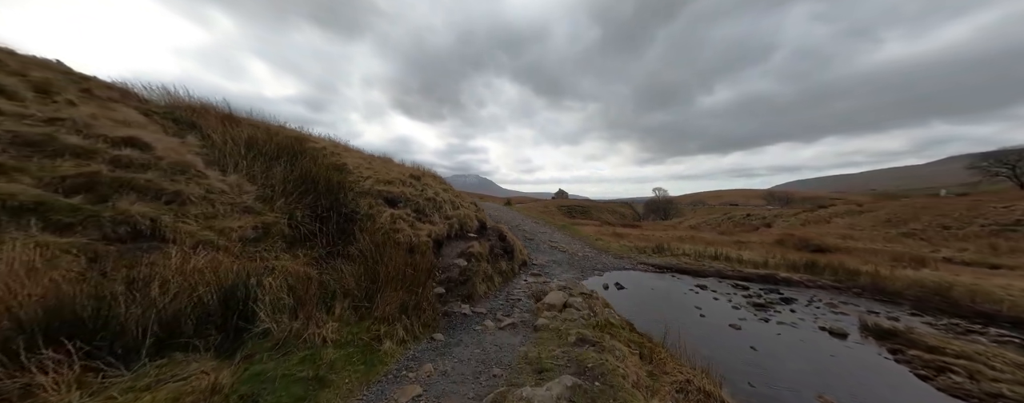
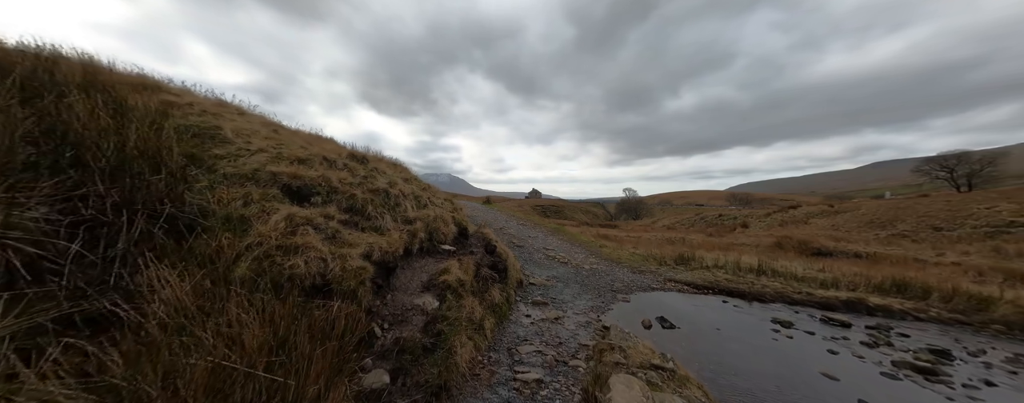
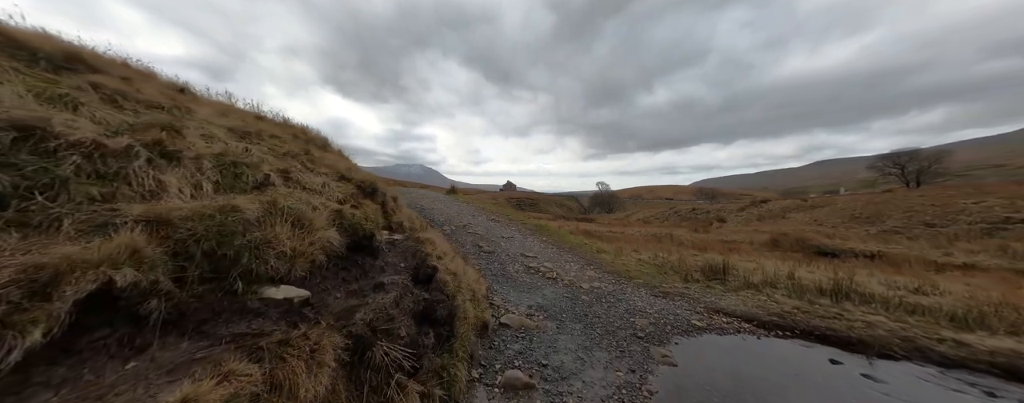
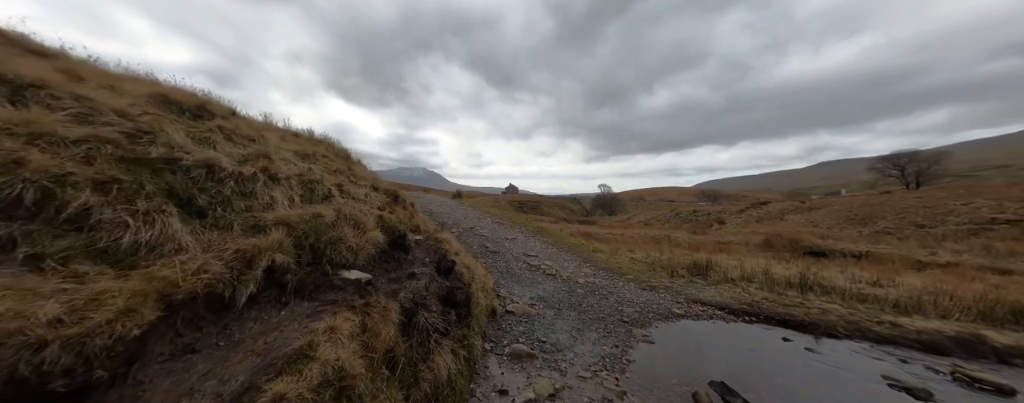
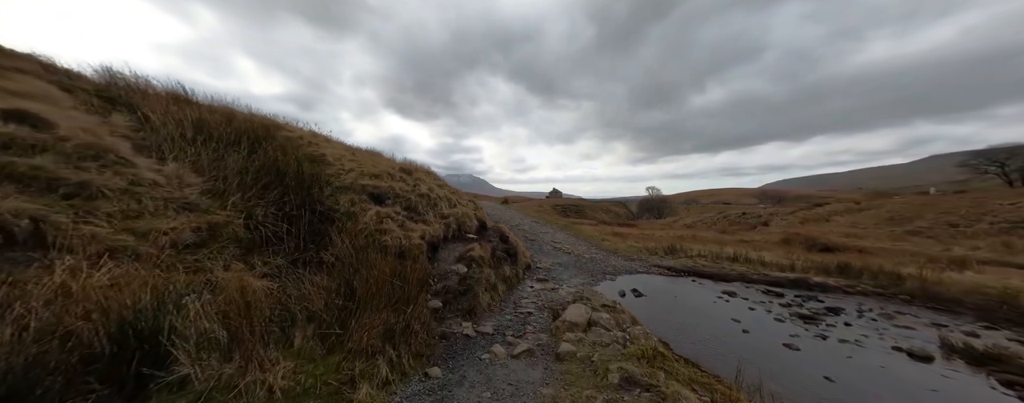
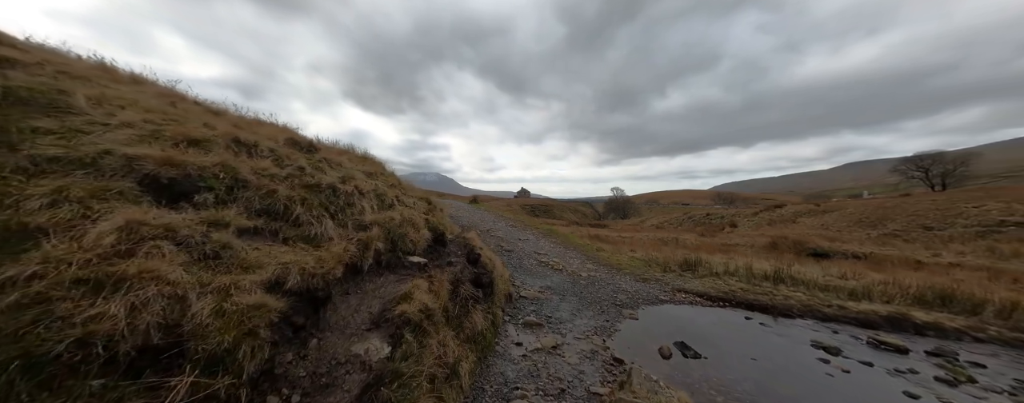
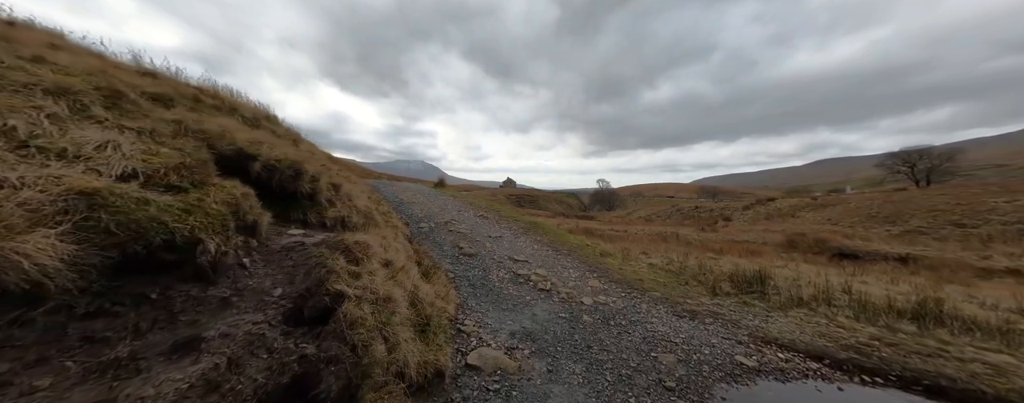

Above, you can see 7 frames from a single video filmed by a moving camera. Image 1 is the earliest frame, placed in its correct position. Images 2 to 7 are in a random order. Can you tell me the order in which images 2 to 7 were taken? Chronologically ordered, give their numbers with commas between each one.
5, 2, 6, 4, 3, 7
